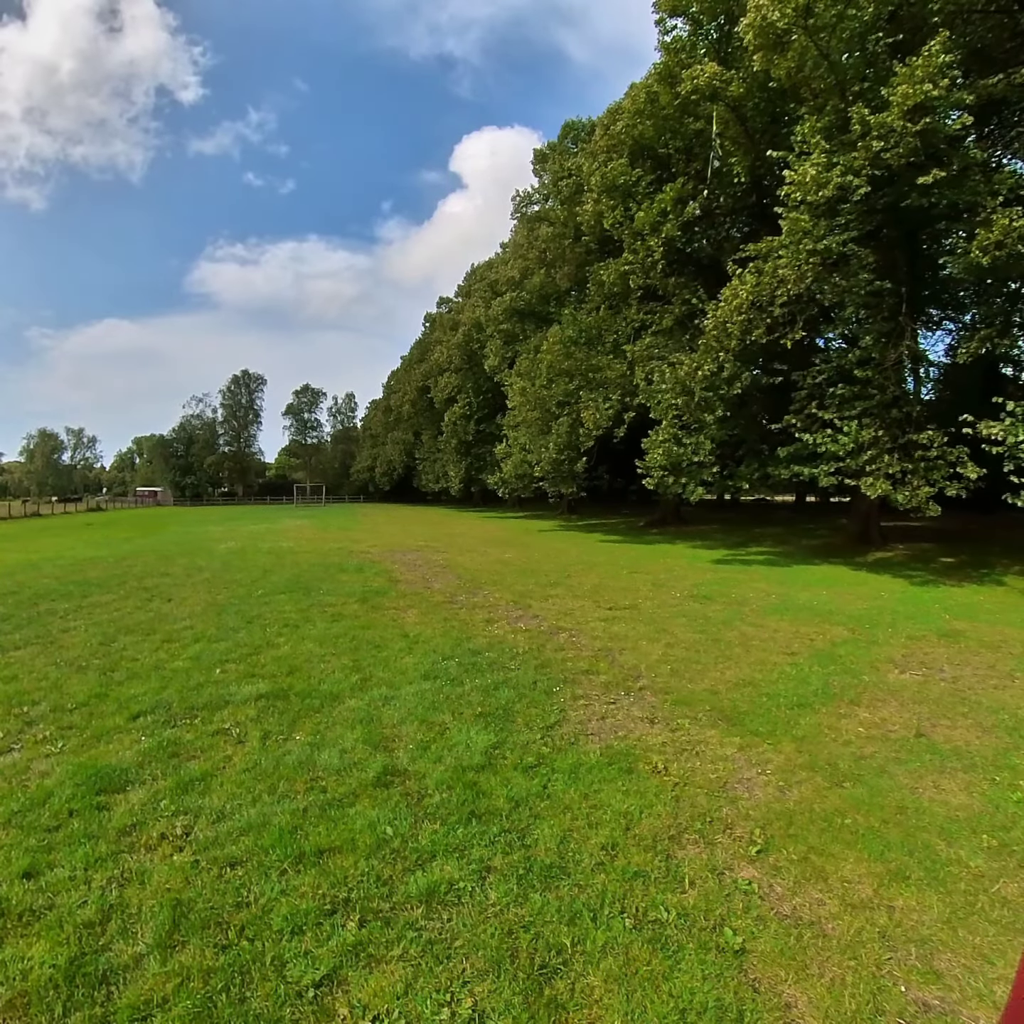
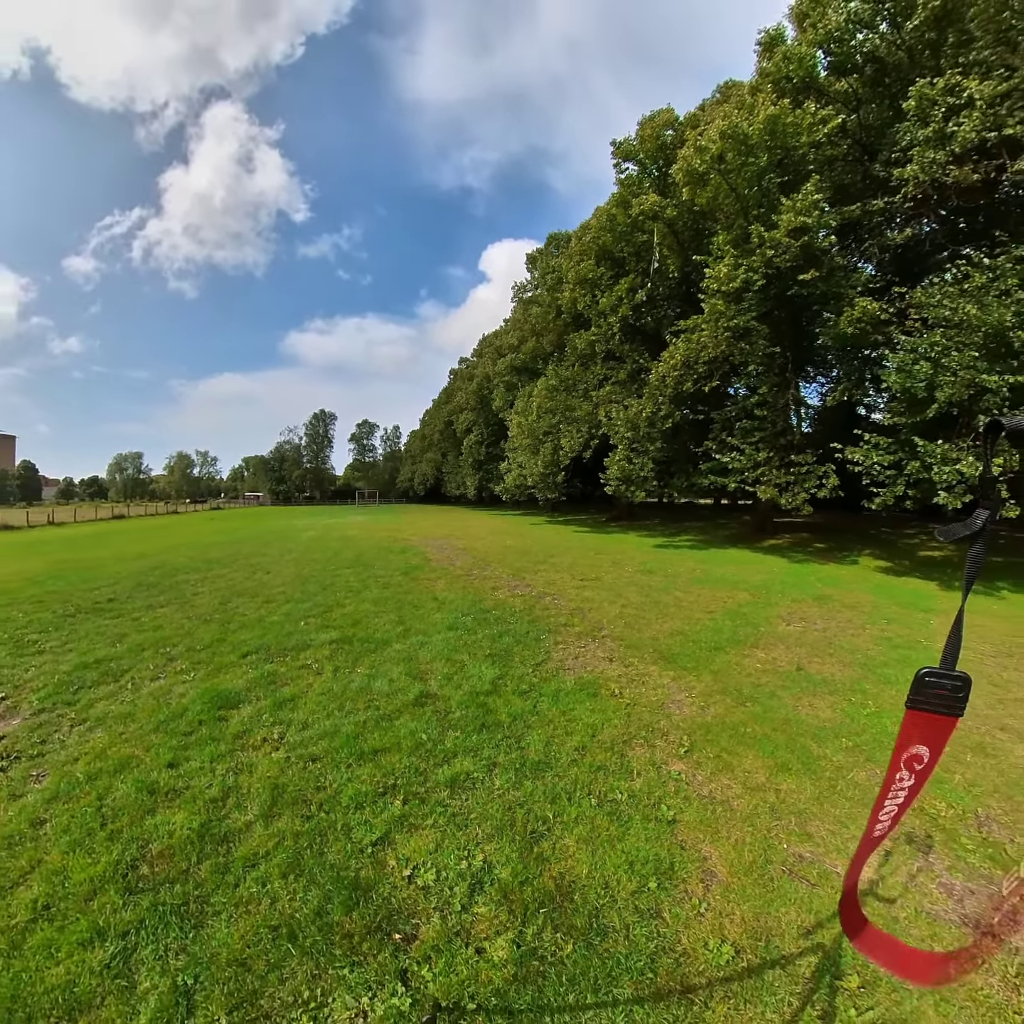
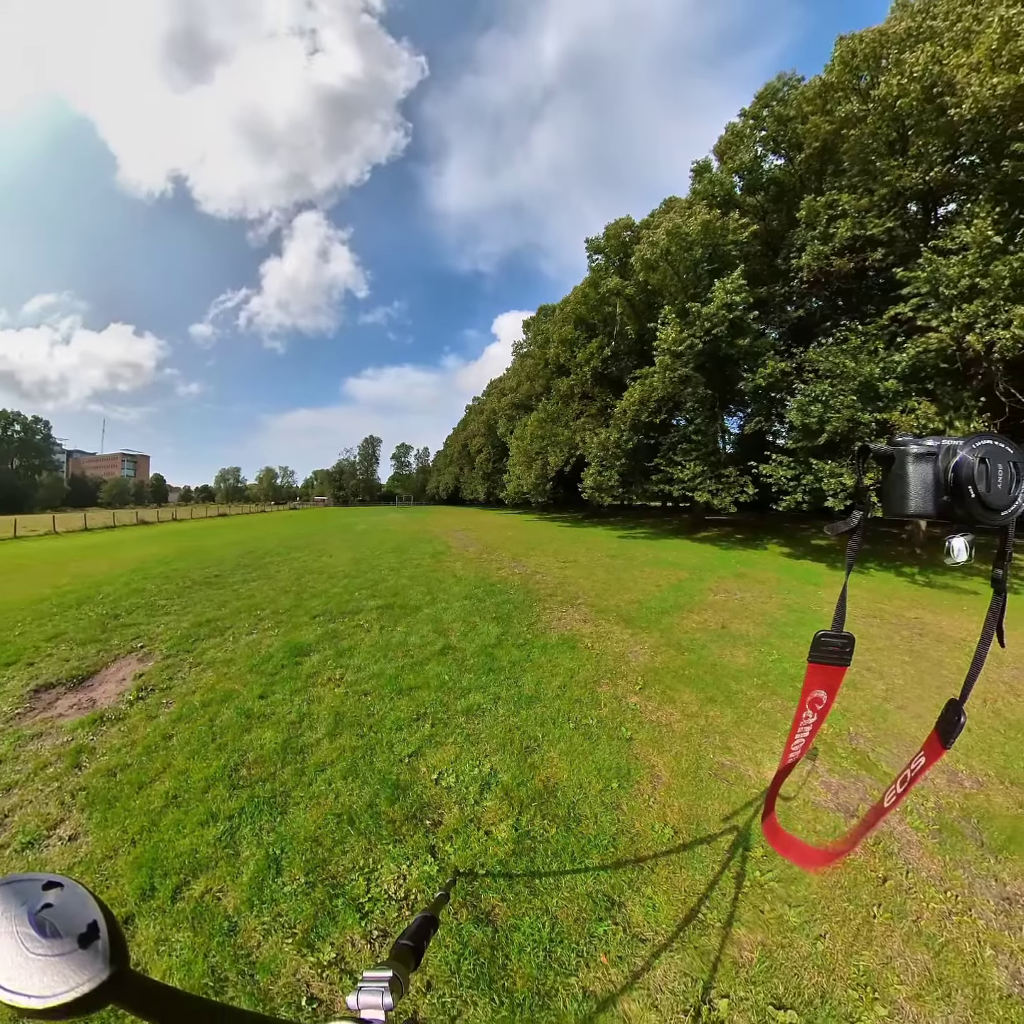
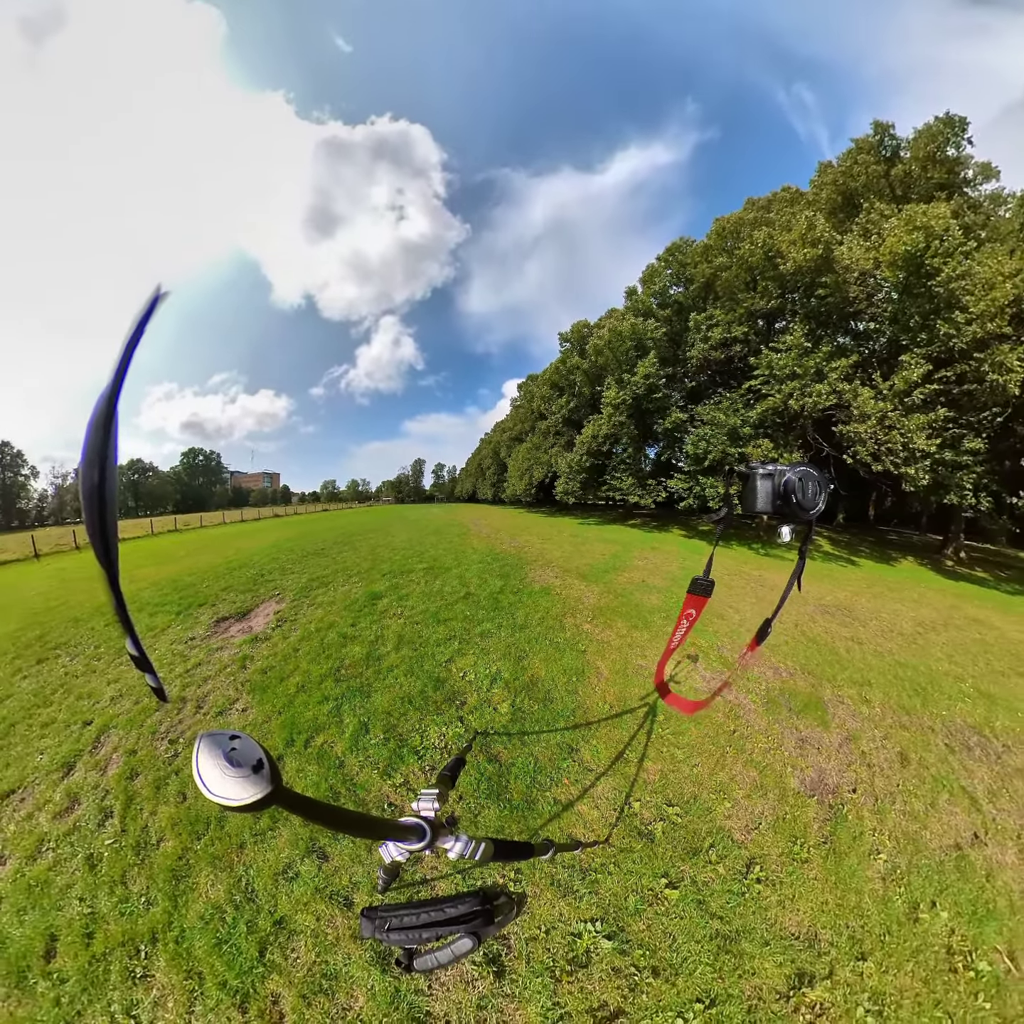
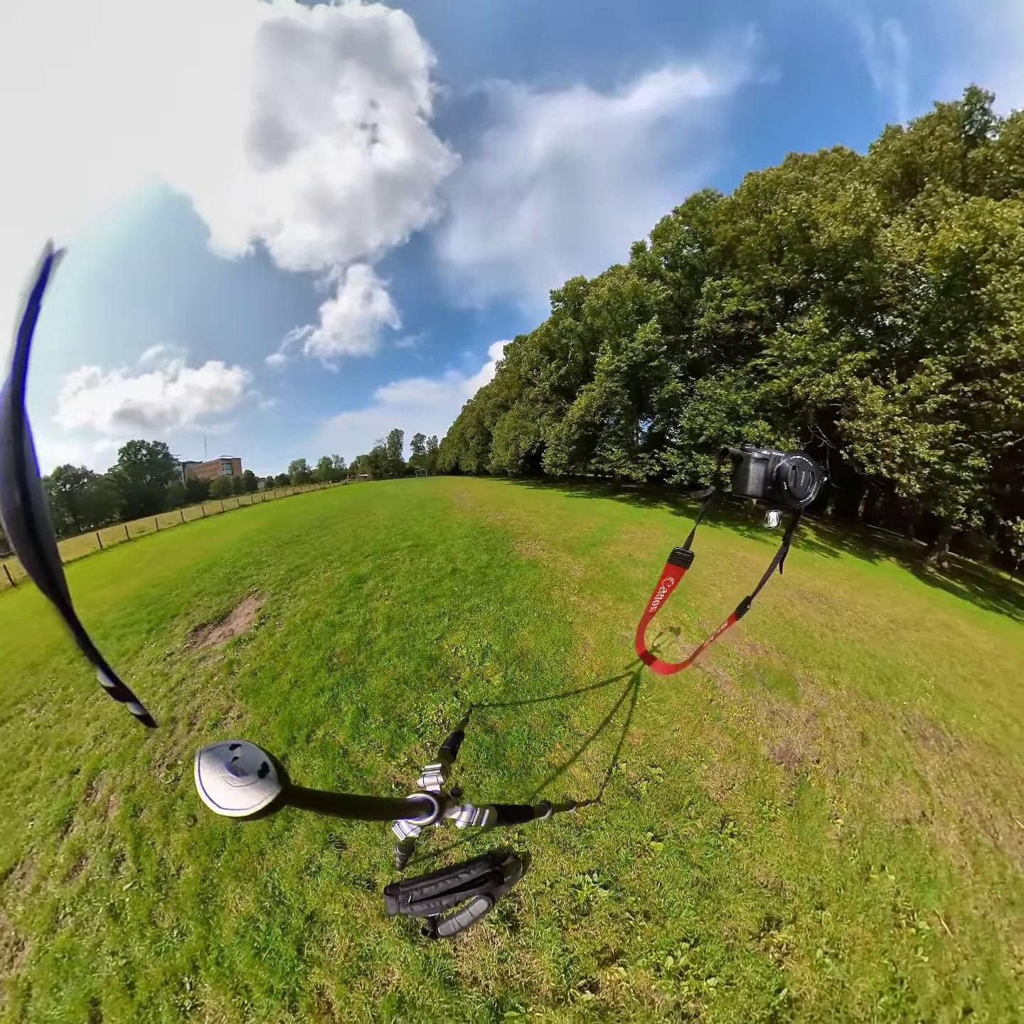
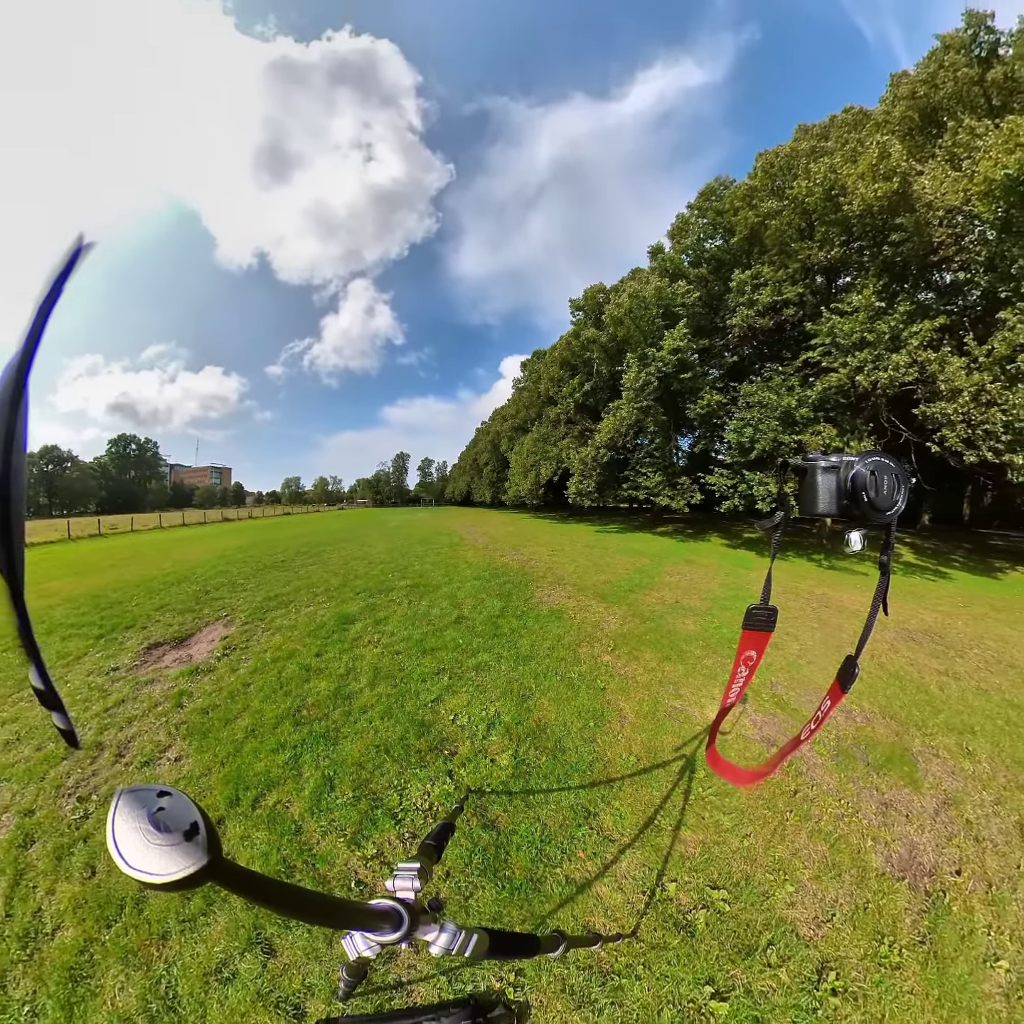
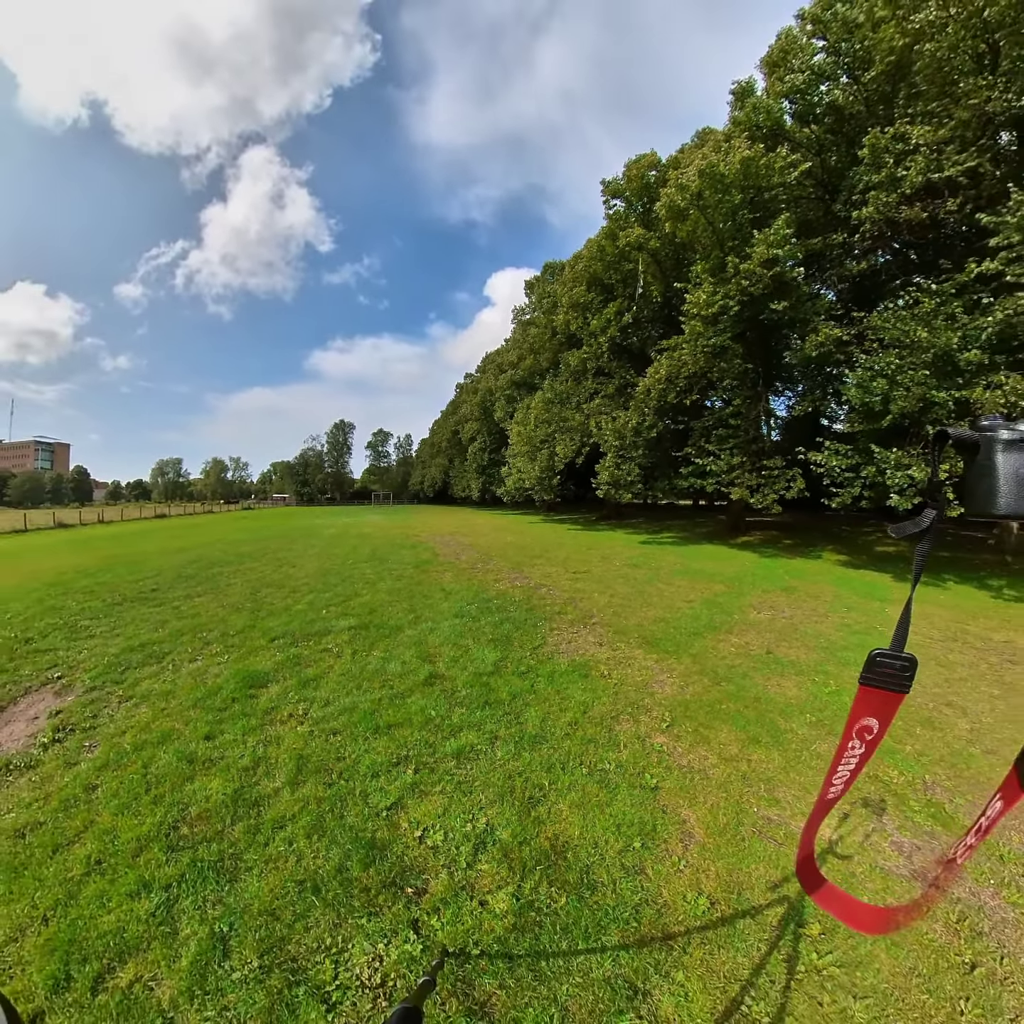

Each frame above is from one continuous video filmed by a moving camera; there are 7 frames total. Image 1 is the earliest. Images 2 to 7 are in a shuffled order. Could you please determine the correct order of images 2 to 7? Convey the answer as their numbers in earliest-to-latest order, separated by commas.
2, 7, 3, 6, 4, 5
